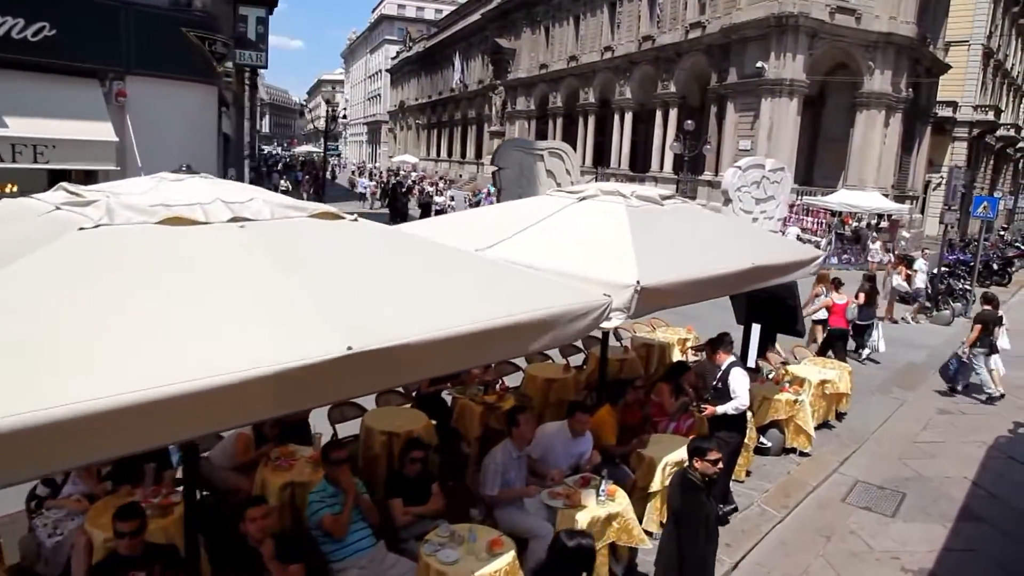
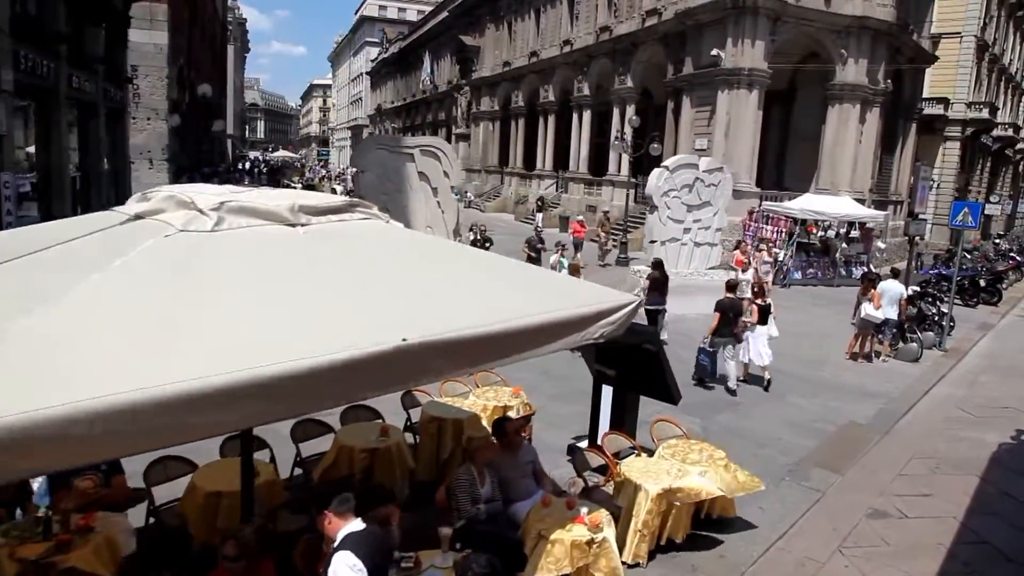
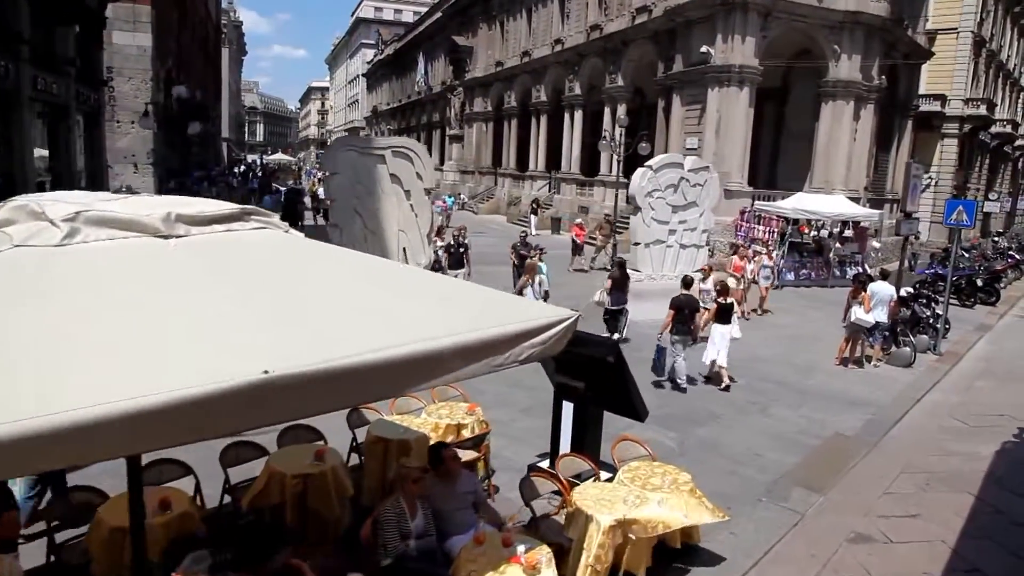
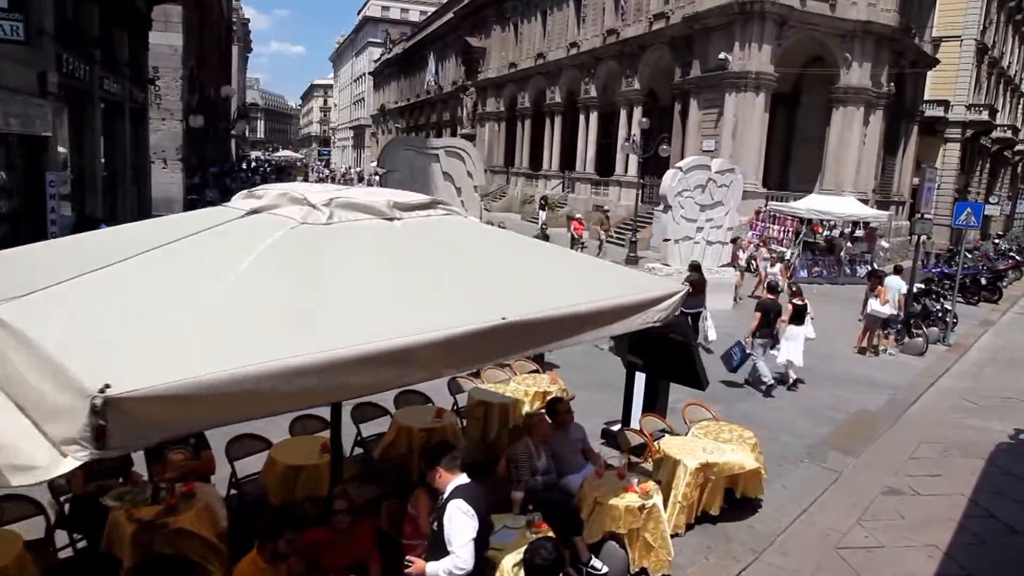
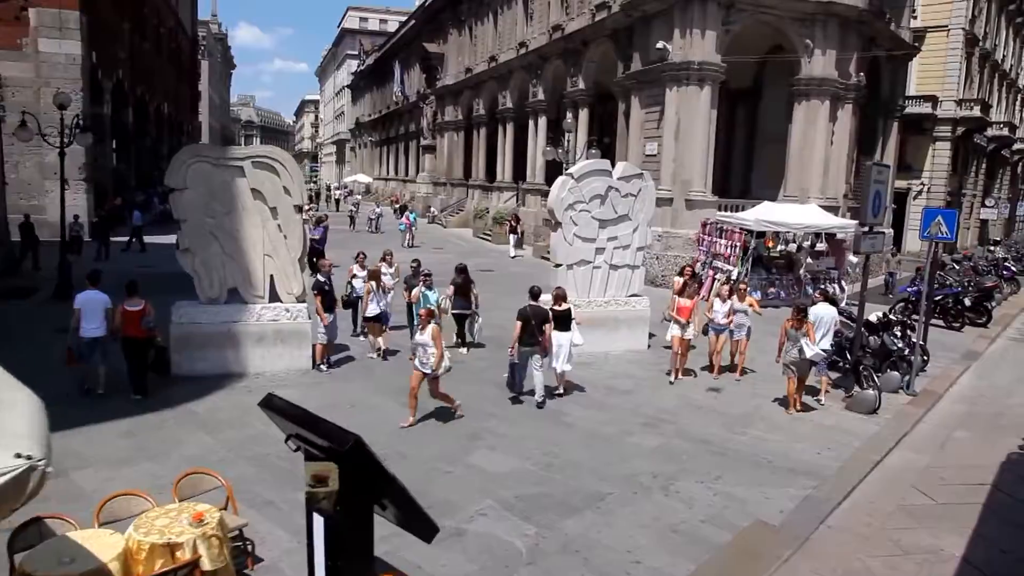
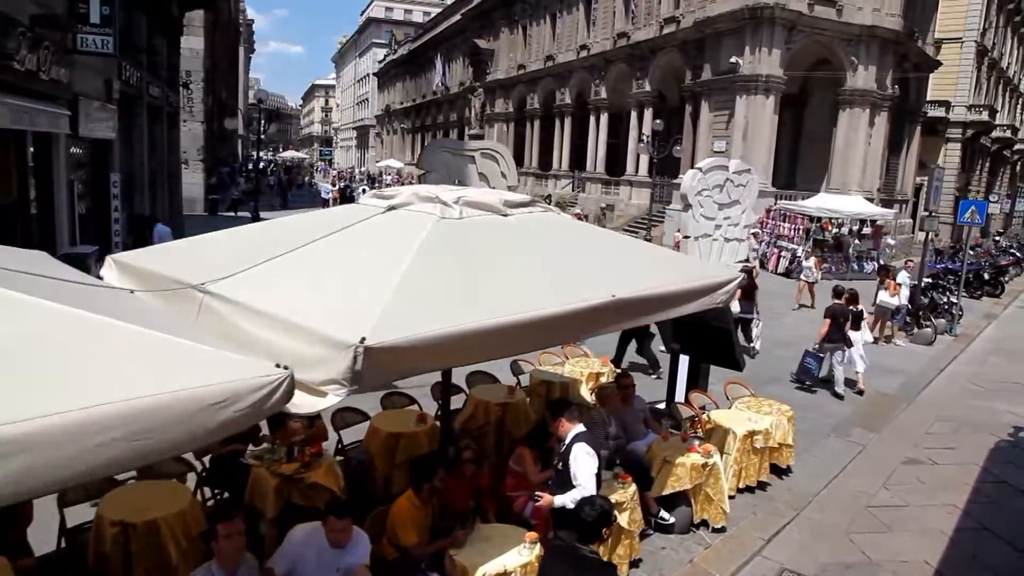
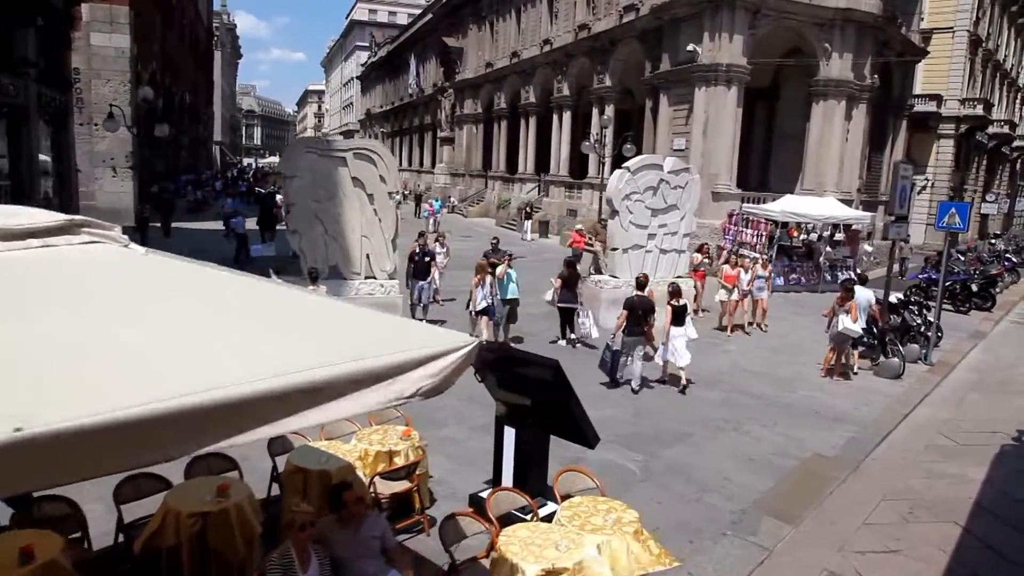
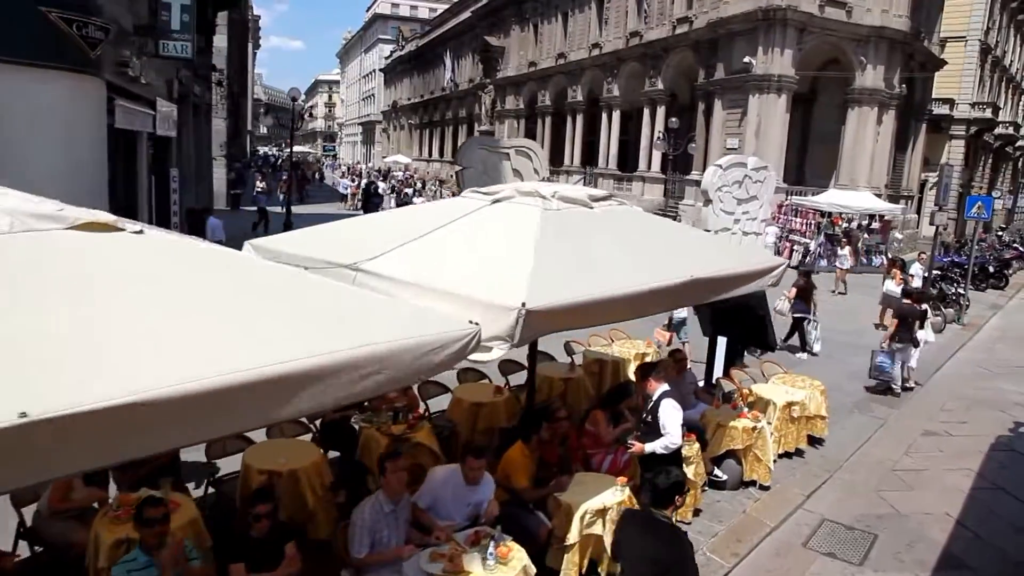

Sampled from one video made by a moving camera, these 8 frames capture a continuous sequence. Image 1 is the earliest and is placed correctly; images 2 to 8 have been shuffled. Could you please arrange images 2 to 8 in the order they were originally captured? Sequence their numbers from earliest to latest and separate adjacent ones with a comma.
8, 6, 4, 2, 3, 7, 5
